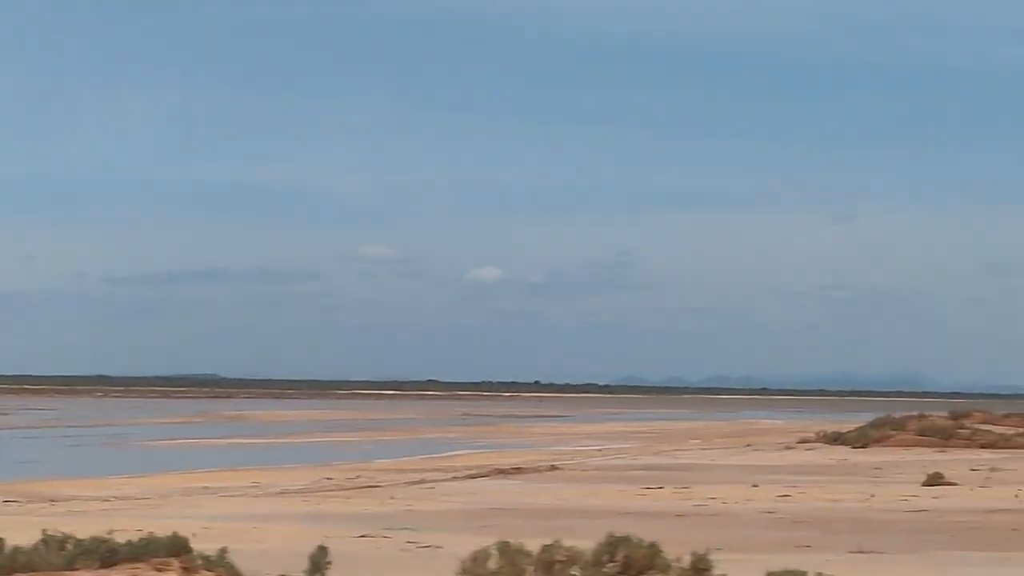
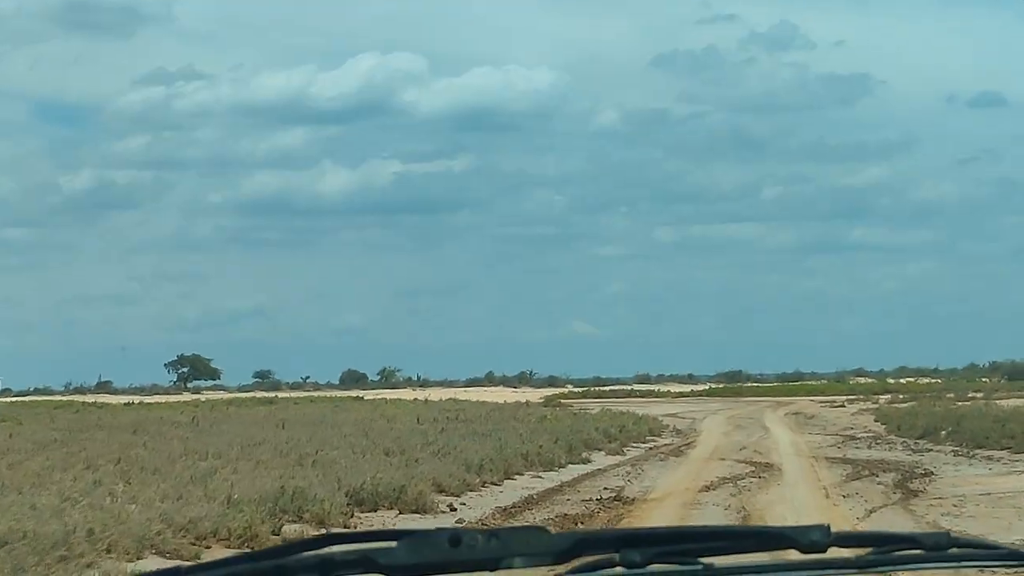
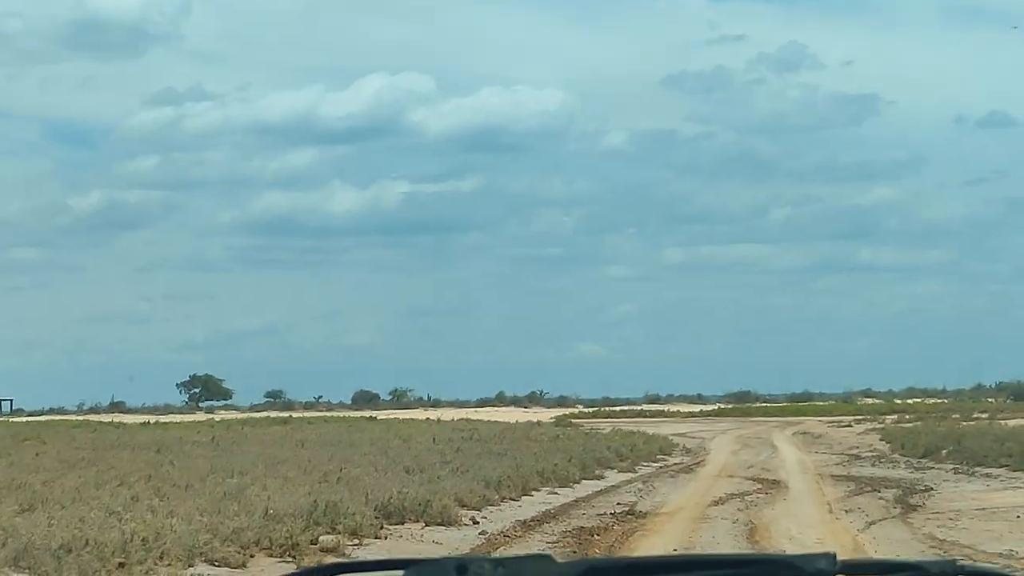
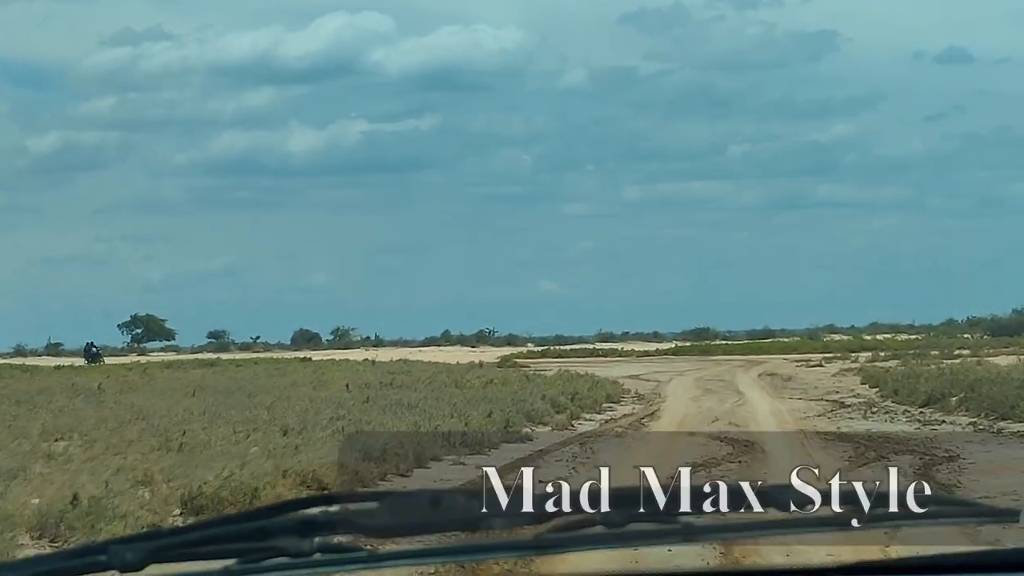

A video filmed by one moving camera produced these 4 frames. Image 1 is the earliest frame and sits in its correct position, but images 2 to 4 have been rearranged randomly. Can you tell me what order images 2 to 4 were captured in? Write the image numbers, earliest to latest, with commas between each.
3, 2, 4
